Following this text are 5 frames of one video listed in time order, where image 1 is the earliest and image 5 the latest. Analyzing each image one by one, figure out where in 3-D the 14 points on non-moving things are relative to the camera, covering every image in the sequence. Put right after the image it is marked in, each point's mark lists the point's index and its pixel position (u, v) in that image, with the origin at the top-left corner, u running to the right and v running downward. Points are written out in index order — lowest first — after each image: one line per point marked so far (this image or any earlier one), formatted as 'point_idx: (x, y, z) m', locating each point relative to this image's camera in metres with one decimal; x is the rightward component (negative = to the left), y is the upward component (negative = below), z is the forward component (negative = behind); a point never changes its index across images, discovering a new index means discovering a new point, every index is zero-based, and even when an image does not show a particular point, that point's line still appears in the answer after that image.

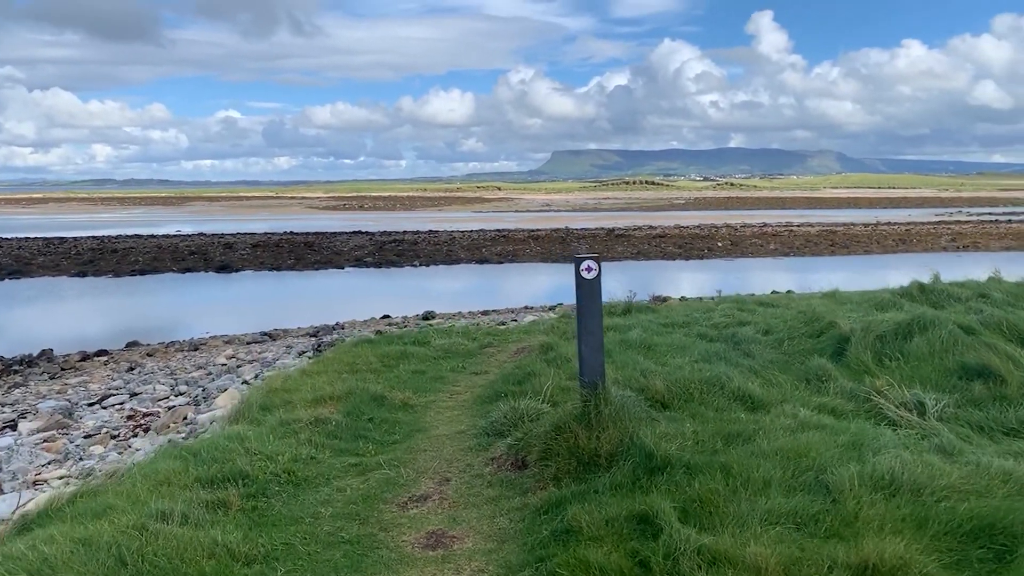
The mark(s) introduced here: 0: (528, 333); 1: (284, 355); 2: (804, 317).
0: (+0.2, -0.4, +7.3) m
1: (-4.9, -1.3, +17.2) m
2: (+2.2, -0.2, +5.9) m
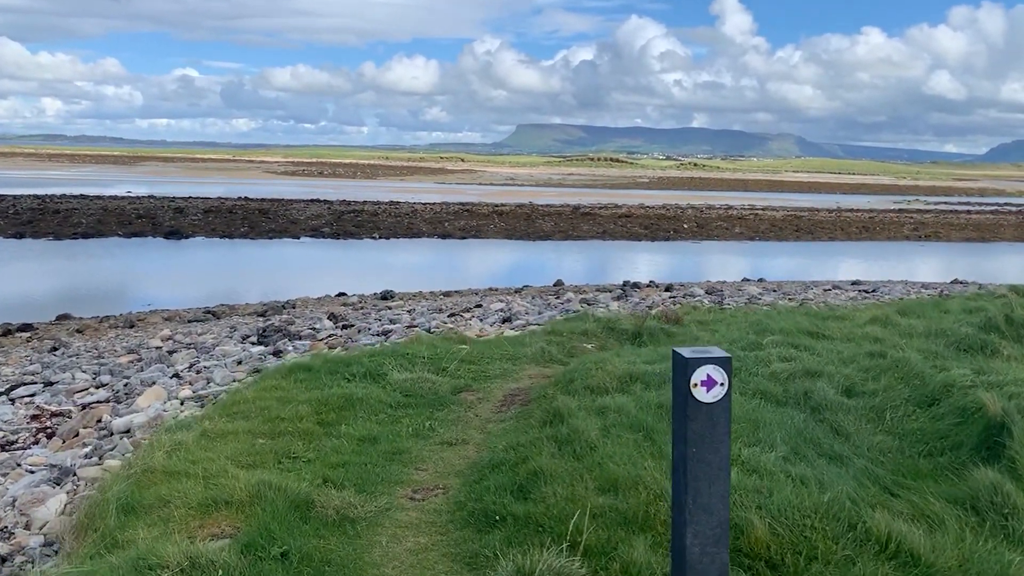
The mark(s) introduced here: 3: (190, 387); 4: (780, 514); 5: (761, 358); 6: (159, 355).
0: (0.0, -0.5, +5.7) m
1: (-5.5, -1.0, +15.4) m
2: (+2.1, -0.4, +4.4) m
3: (-4.9, -1.5, +12.4) m
4: (+0.8, -0.7, +2.6) m
5: (+1.5, -0.4, +4.7) m
6: (-6.3, -1.2, +14.4) m
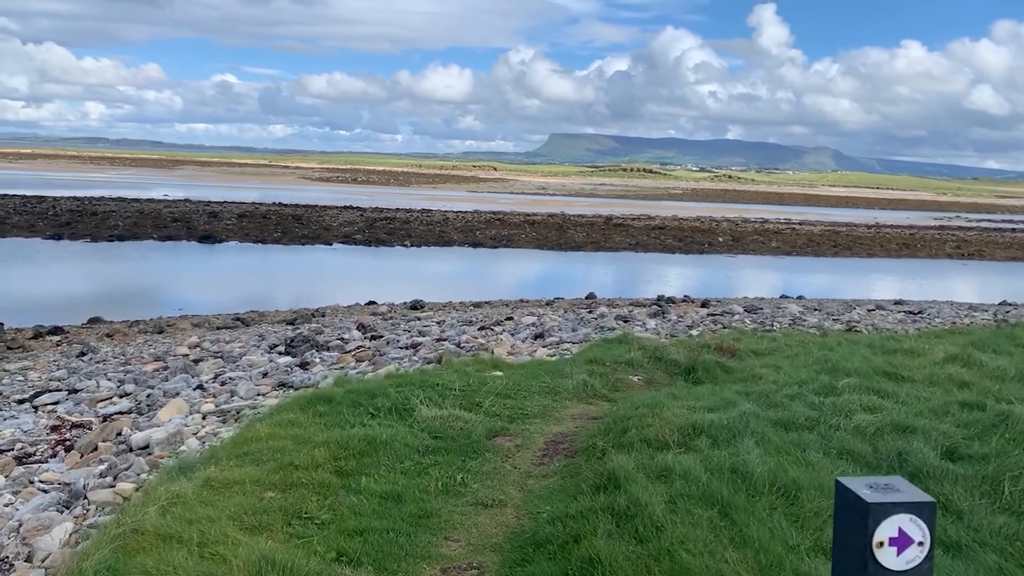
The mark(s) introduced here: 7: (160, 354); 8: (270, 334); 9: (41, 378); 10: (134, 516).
0: (+0.3, -0.7, +5.2) m
1: (-4.9, -1.1, +15.1) m
2: (+2.3, -0.6, +3.8) m
3: (-4.5, -1.6, +12.0) m
4: (+1.0, -0.9, +2.0) m
5: (+1.7, -0.6, +4.2) m
6: (-5.8, -1.3, +14.1) m
7: (-6.8, -1.3, +15.3) m
8: (-5.0, -1.0, +16.6) m
9: (-8.2, -1.6, +13.7) m
10: (-1.5, -0.9, +3.2) m
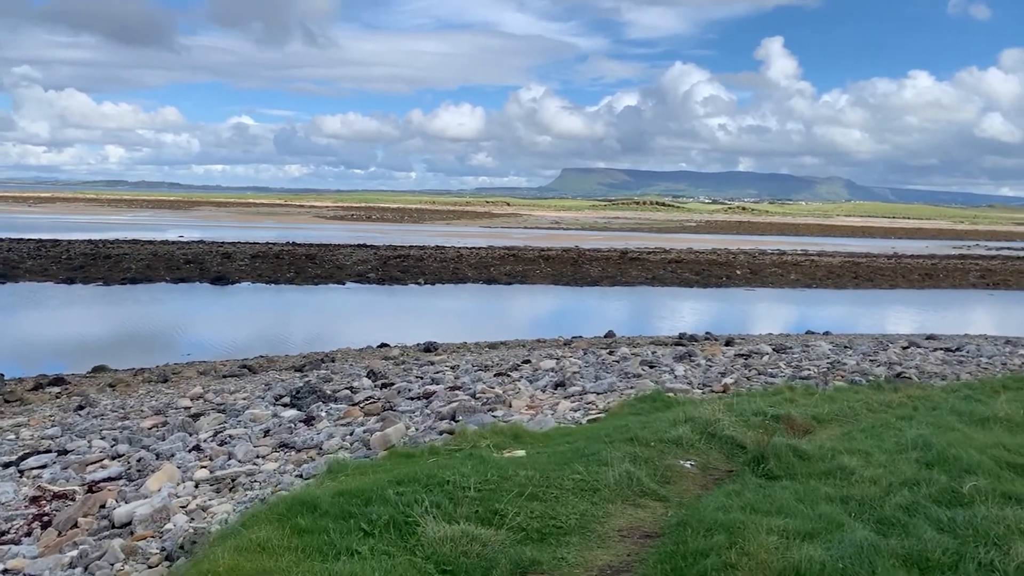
0: (+0.4, -1.1, +4.1) m
1: (-4.6, -2.0, +14.1) m
2: (+2.4, -0.9, +2.8) m
3: (-4.2, -2.4, +11.1) m
4: (+1.1, -1.1, +1.0) m
5: (+1.8, -0.9, +3.1) m
6: (-5.4, -2.2, +13.1) m
7: (-6.4, -2.2, +14.4) m
8: (-4.7, -1.9, +15.7) m
9: (-7.9, -2.5, +12.8) m
10: (-1.4, -1.2, +2.2) m
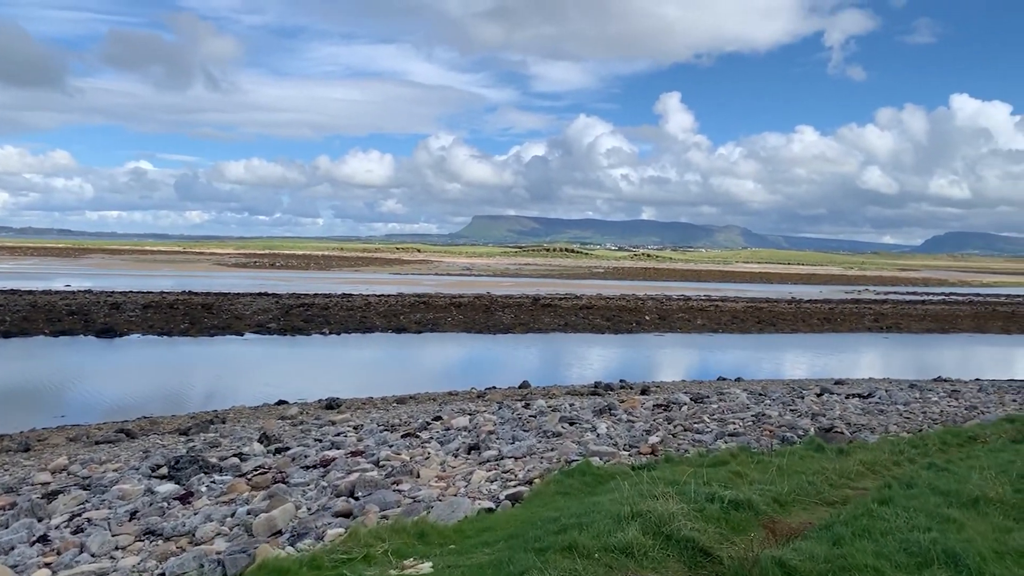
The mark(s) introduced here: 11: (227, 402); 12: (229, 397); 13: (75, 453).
0: (+0.1, -1.4, +2.9) m
1: (-6.0, -2.9, +12.2) m
2: (+2.2, -1.1, +1.8) m
3: (-5.3, -3.1, +9.2) m
4: (+1.1, -1.2, -0.1) m
5: (+1.6, -1.2, +2.1) m
6: (-6.7, -3.0, +11.1) m
7: (-7.9, -3.1, +12.2) m
8: (-6.3, -2.9, +13.7) m
9: (-9.1, -3.3, +10.5) m
10: (-1.5, -1.4, +0.8) m
11: (-6.4, -2.6, +17.4) m
12: (-6.5, -2.5, +17.8) m
13: (-7.8, -3.0, +13.9) m
